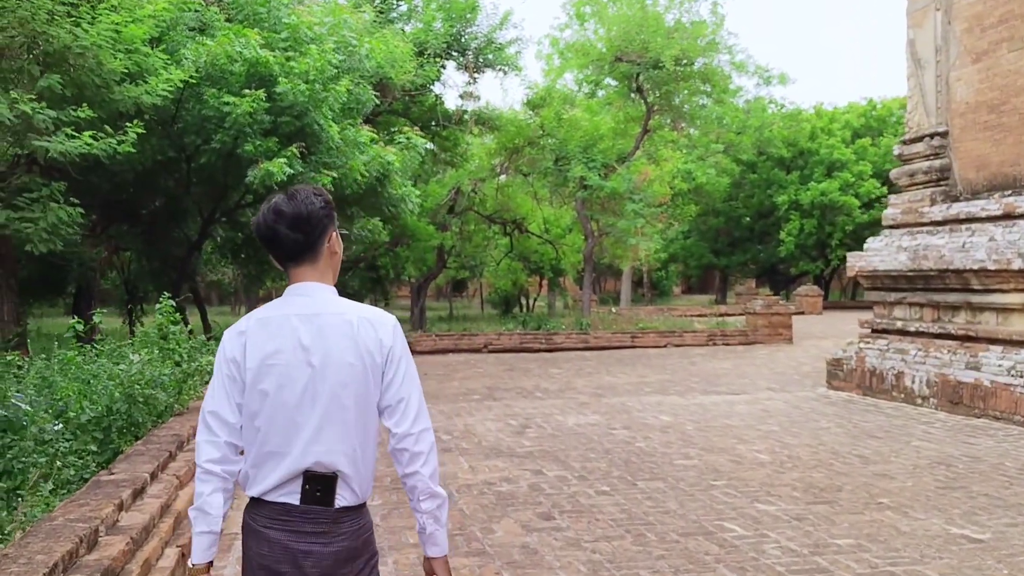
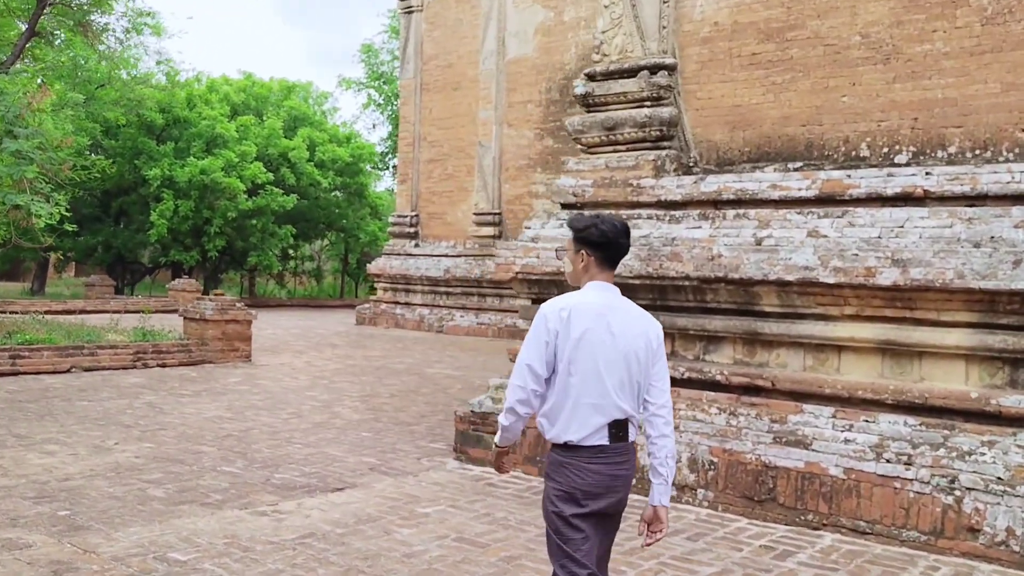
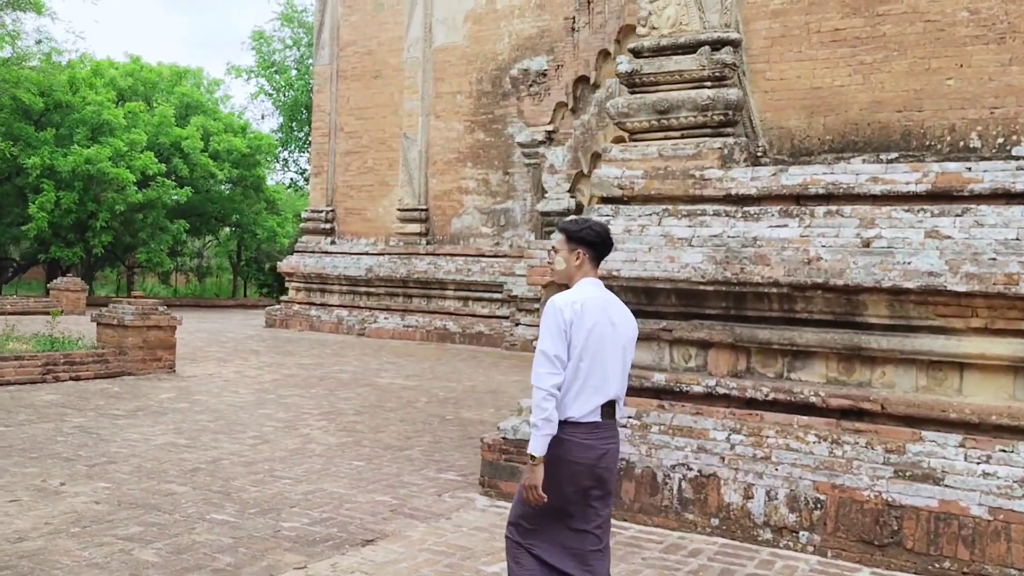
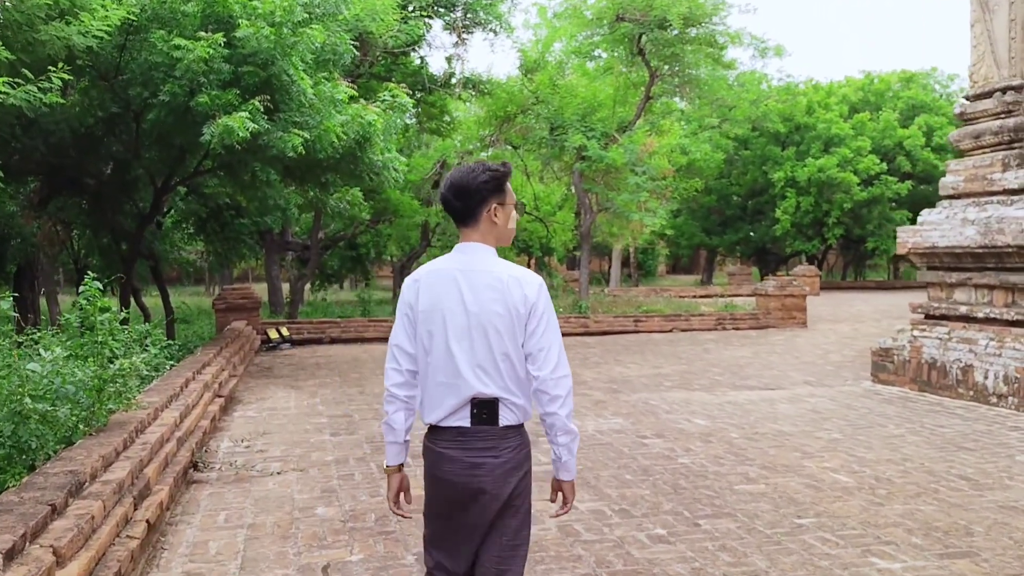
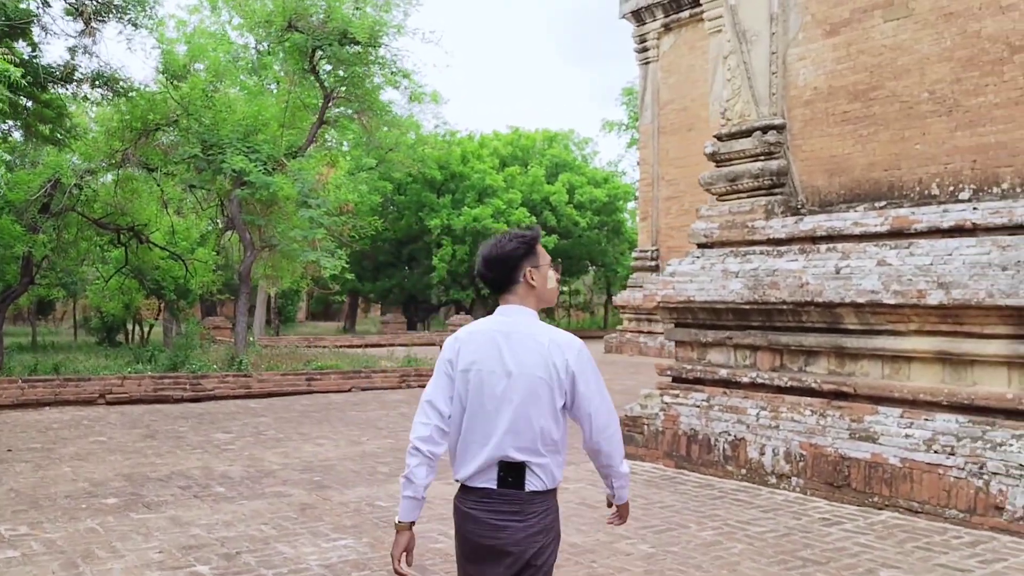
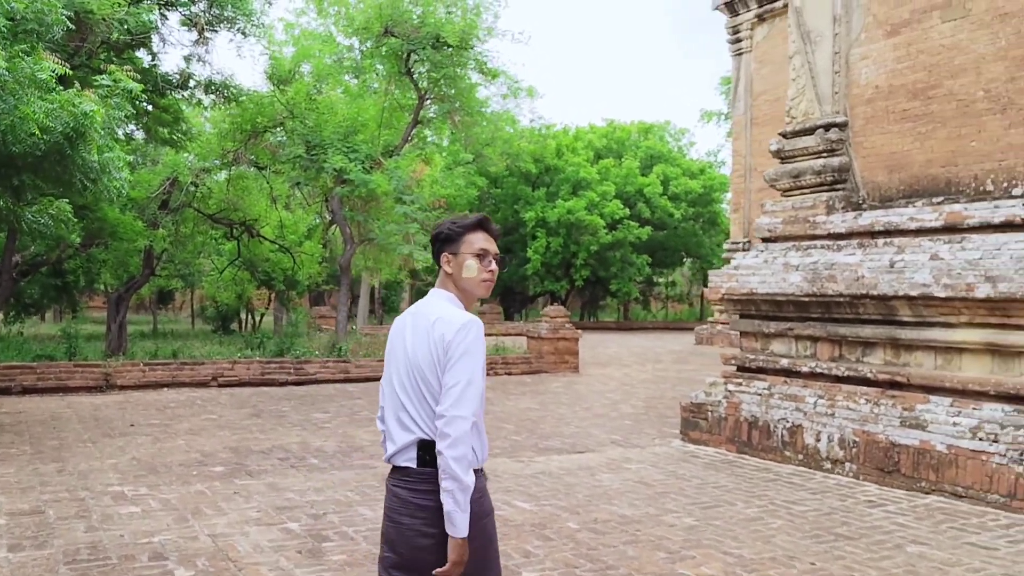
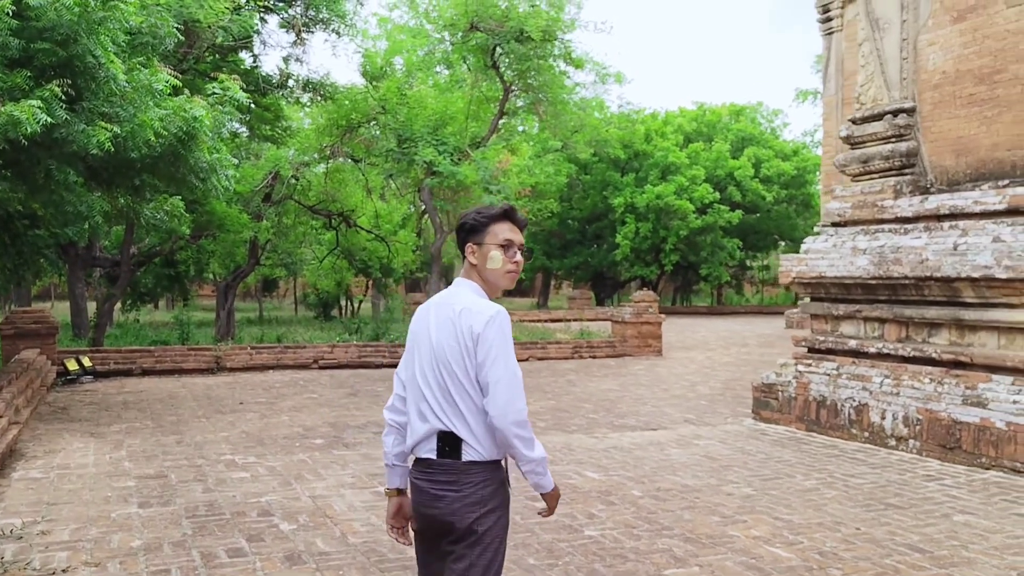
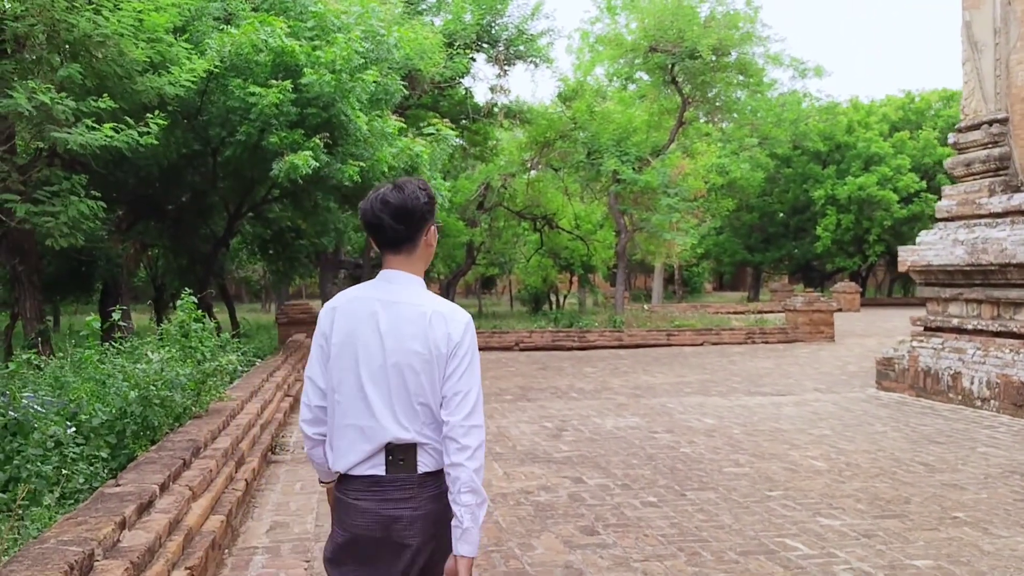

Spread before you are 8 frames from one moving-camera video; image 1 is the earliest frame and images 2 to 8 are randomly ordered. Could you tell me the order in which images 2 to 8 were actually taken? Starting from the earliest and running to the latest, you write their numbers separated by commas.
8, 4, 7, 6, 5, 2, 3
